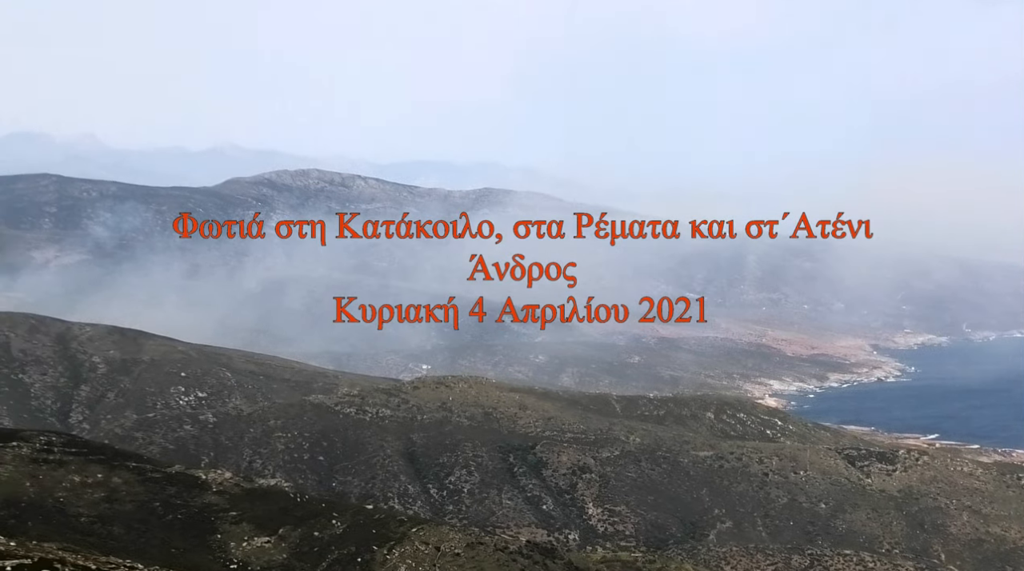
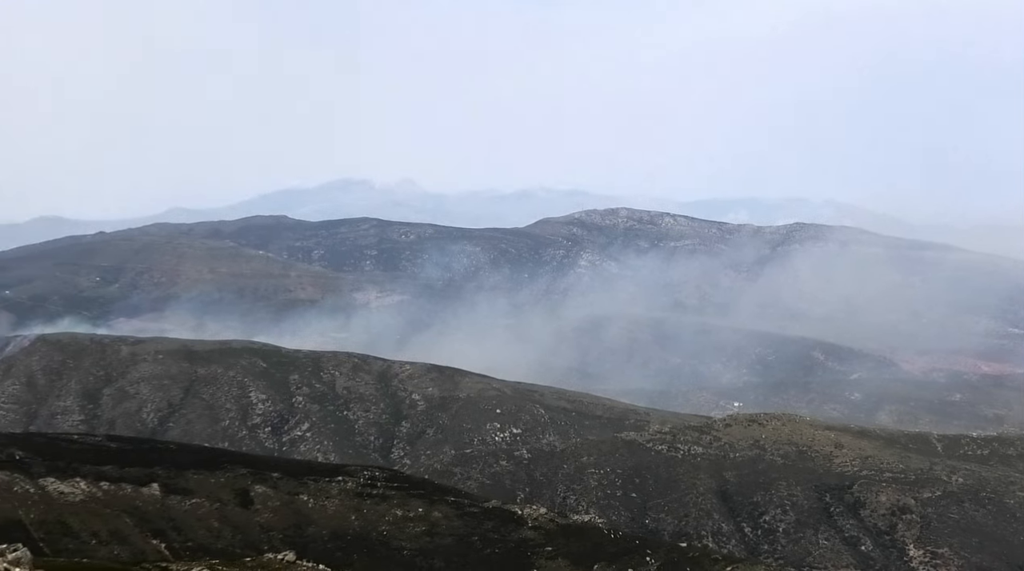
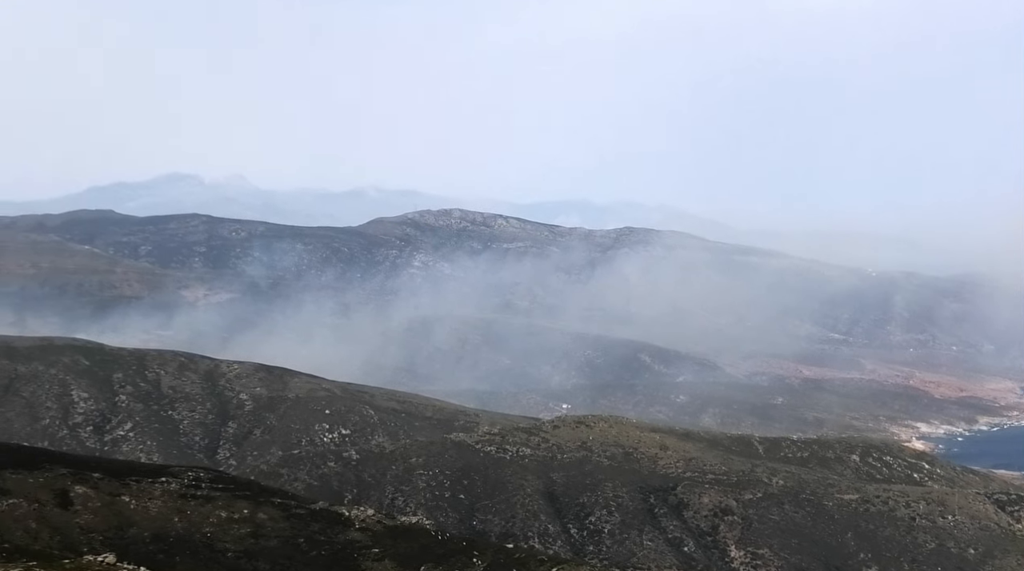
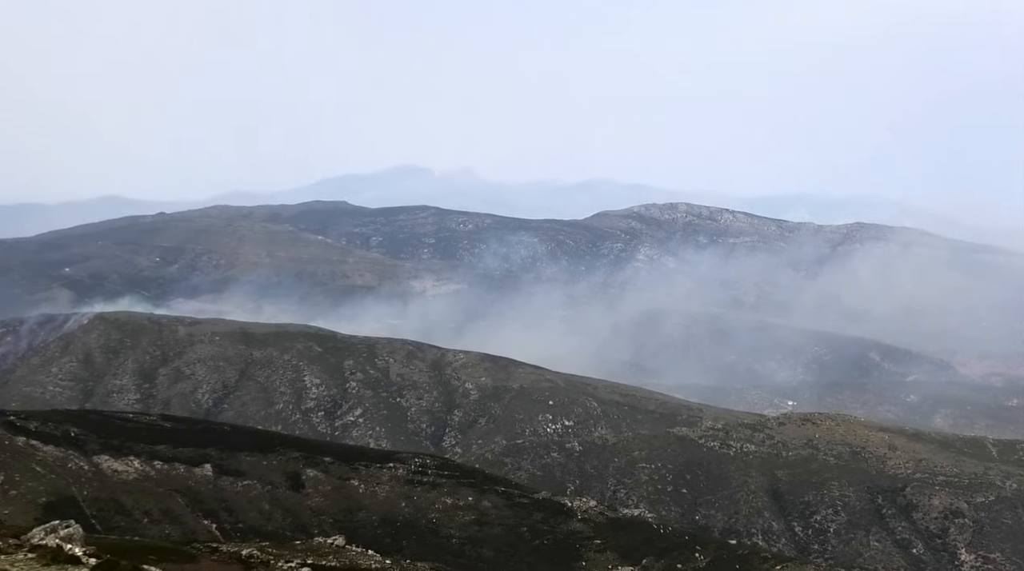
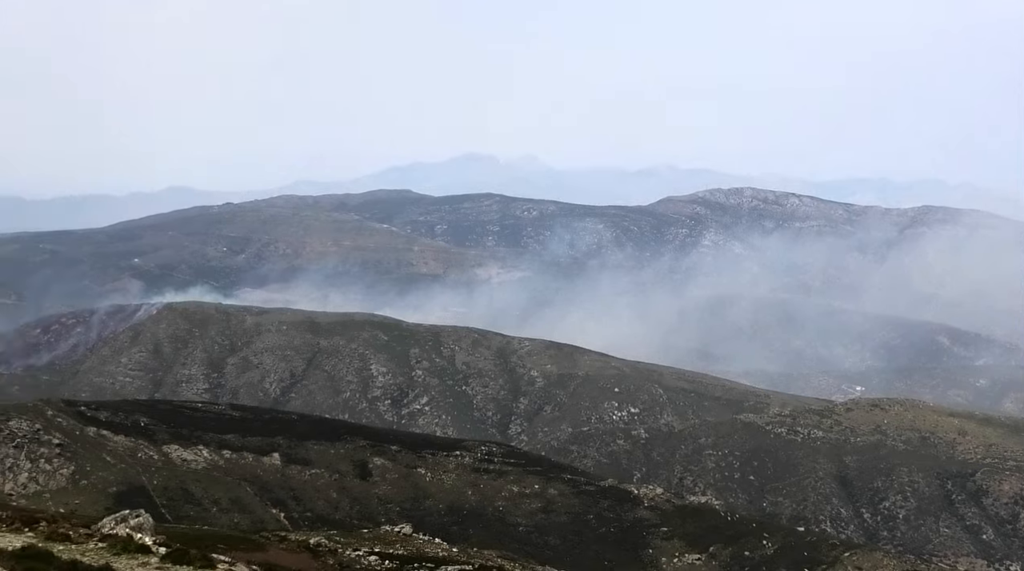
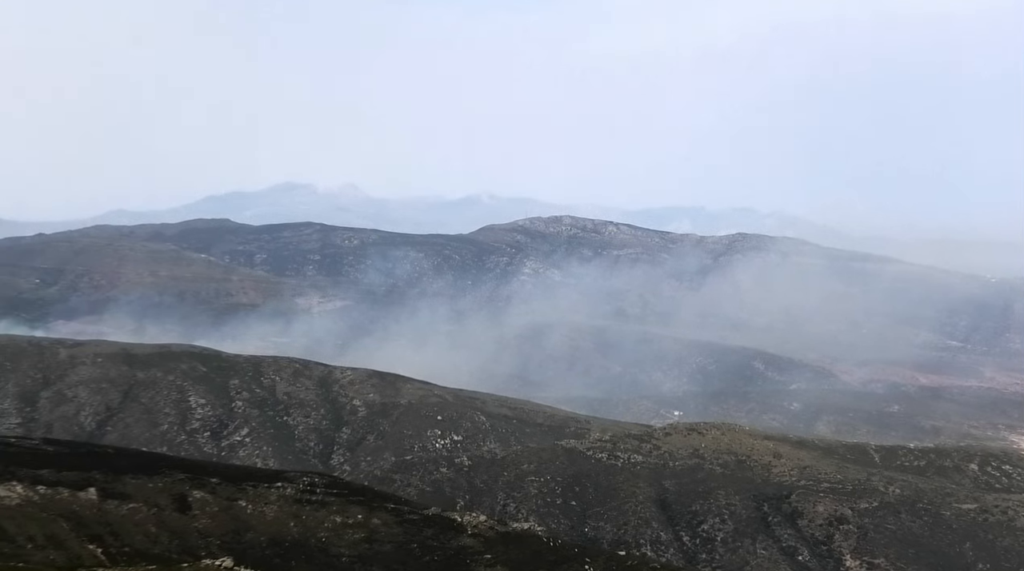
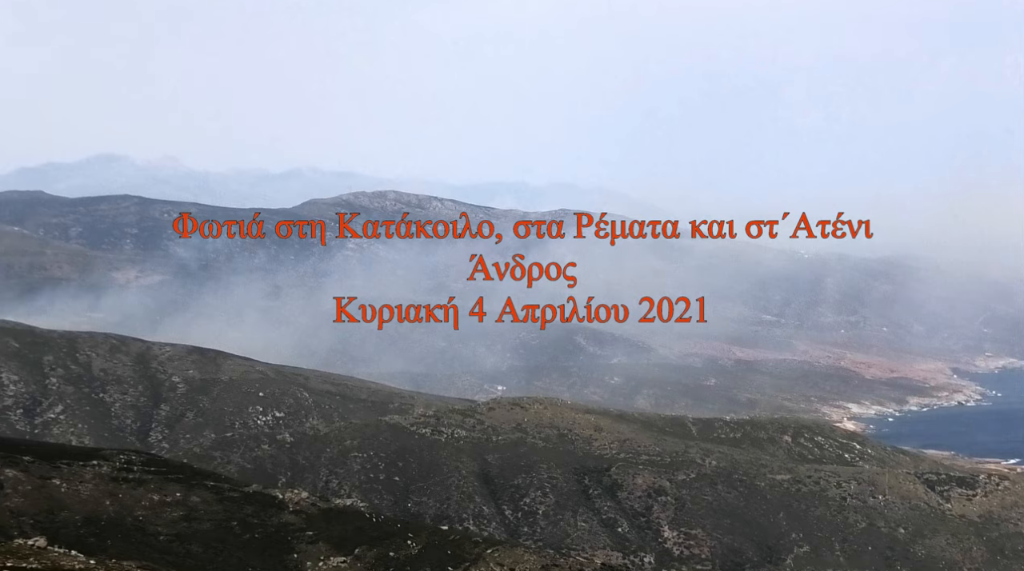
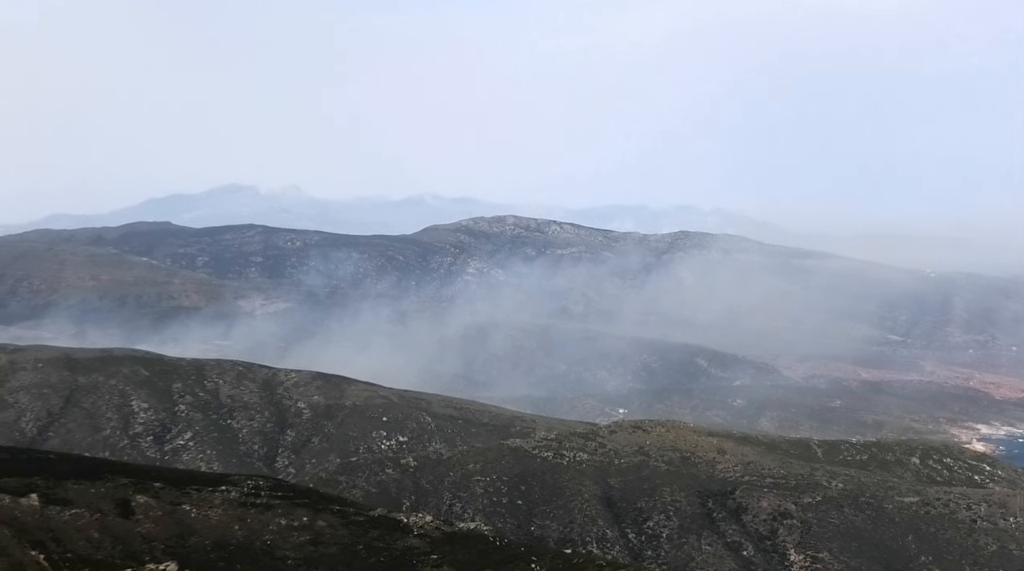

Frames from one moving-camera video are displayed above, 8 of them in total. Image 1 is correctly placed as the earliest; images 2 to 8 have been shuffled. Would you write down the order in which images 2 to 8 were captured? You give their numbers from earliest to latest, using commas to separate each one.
7, 3, 8, 6, 2, 4, 5
